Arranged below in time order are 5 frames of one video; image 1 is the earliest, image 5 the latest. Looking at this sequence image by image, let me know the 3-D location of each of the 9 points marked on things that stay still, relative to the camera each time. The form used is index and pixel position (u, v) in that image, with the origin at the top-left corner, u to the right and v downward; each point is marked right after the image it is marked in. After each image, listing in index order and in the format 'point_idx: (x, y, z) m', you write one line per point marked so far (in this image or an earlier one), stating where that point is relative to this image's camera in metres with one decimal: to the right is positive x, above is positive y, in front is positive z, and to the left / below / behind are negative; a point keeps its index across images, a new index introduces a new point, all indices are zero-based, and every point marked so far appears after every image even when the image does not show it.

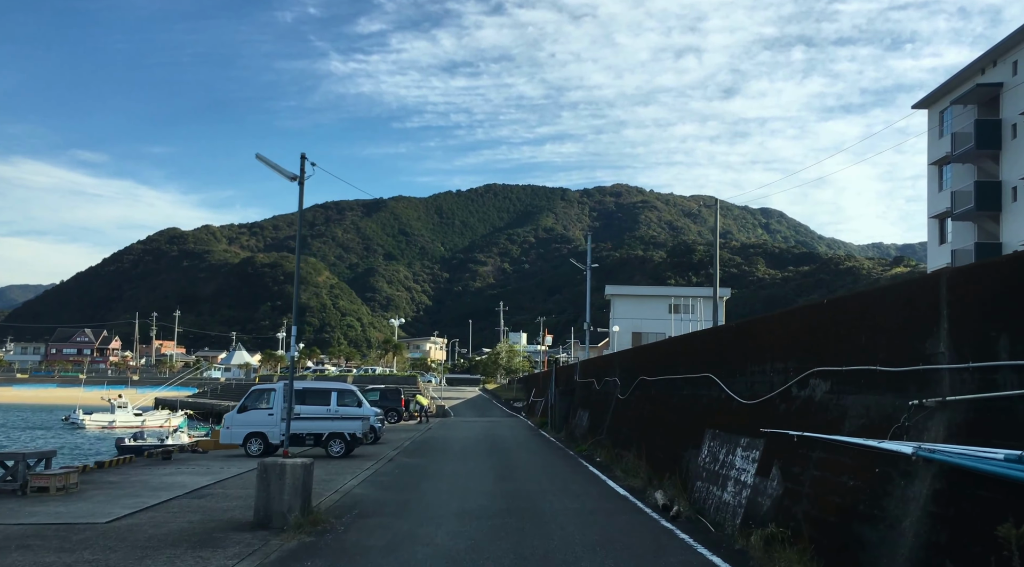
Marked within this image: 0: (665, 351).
0: (+3.3, -1.4, +15.7) m
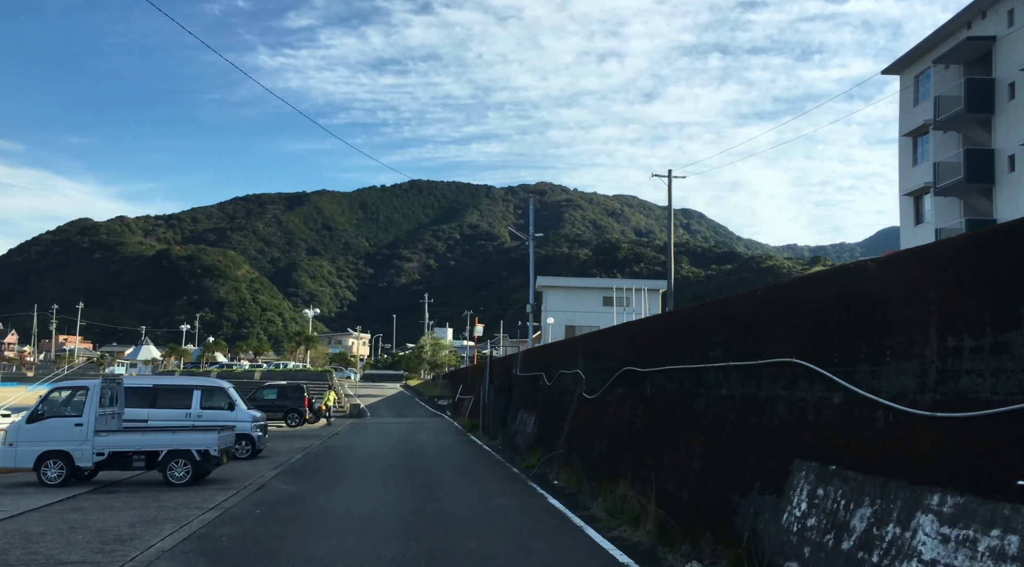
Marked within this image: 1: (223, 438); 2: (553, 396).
0: (+2.3, -0.6, +10.3) m
1: (-5.5, -2.9, +13.9) m
2: (+1.0, -2.9, +18.8) m
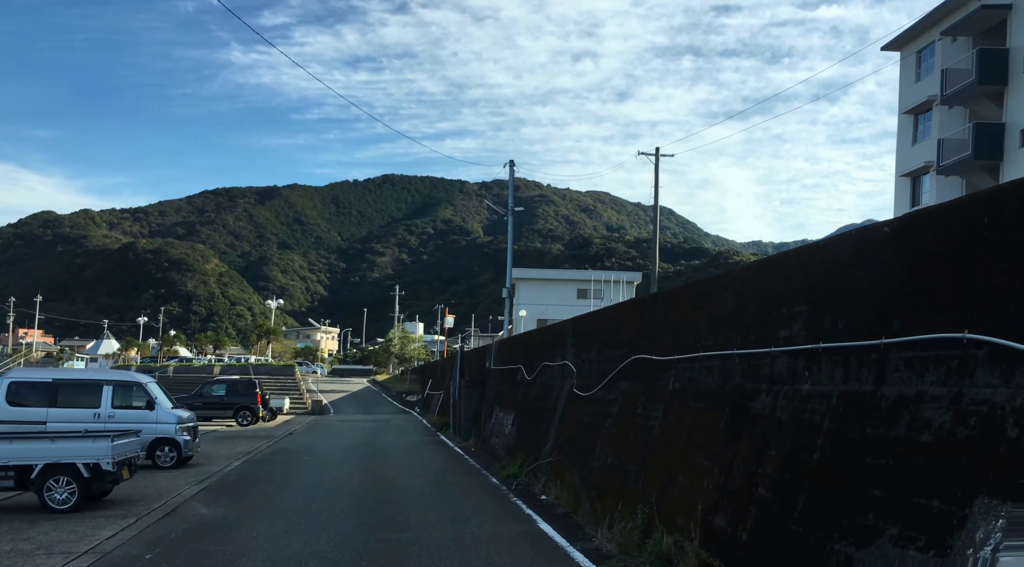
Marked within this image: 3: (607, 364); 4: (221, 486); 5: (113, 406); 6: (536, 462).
0: (+2.1, -0.1, +7.6) m
1: (-5.8, -2.4, +10.9) m
2: (+0.5, -2.4, +16.1) m
3: (+1.5, -1.2, +11.3) m
4: (-5.5, -3.8, +13.9) m
5: (-8.3, -2.6, +15.4) m
6: (+0.5, -3.4, +14.0) m
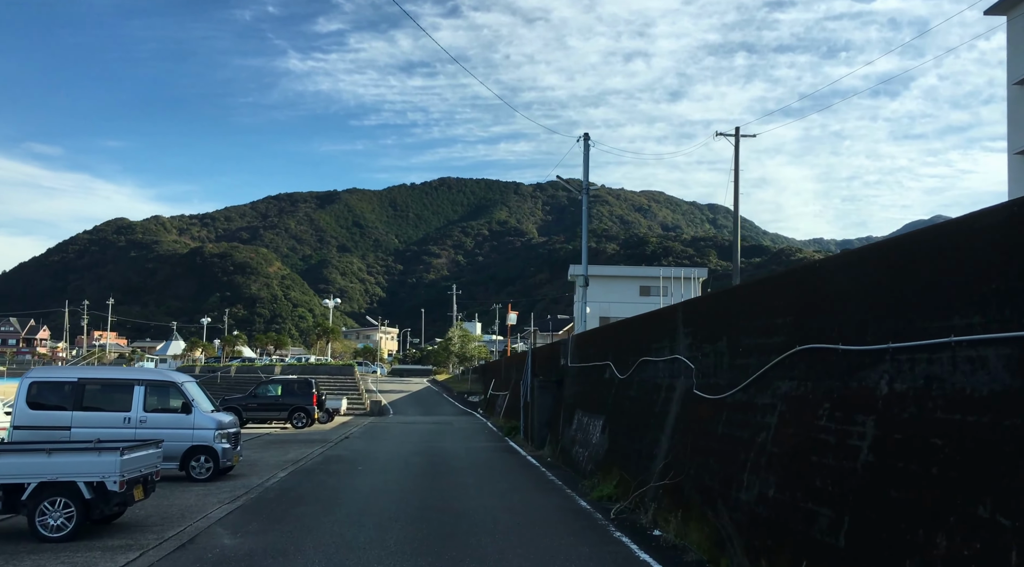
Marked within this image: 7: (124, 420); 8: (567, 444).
0: (+3.1, +0.2, +4.9) m
1: (-4.5, -2.1, +8.7) m
2: (+2.2, -2.0, +13.4) m
3: (+2.8, -0.9, +8.6) m
4: (-3.9, -3.4, +11.7) m
5: (-6.6, -2.3, +13.4) m
6: (+2.0, -3.0, +11.3) m
7: (-6.9, -2.4, +13.1) m
8: (+1.3, -3.8, +17.4) m
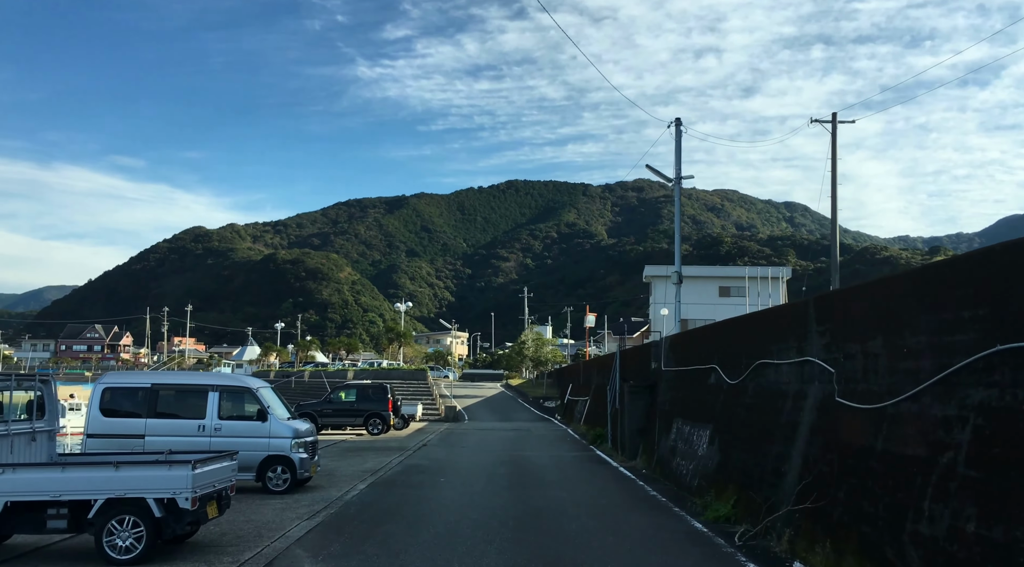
0: (+3.9, +0.4, +3.3) m
1: (-3.3, -2.1, +7.9) m
2: (+3.8, -1.9, +11.9) m
3: (+3.9, -0.7, +7.0) m
4: (-2.4, -3.4, +10.7) m
5: (-5.0, -2.3, +12.7) m
6: (+3.4, -2.9, +9.8) m
7: (-5.3, -2.4, +12.5) m
8: (+3.3, -3.7, +16.0) m
